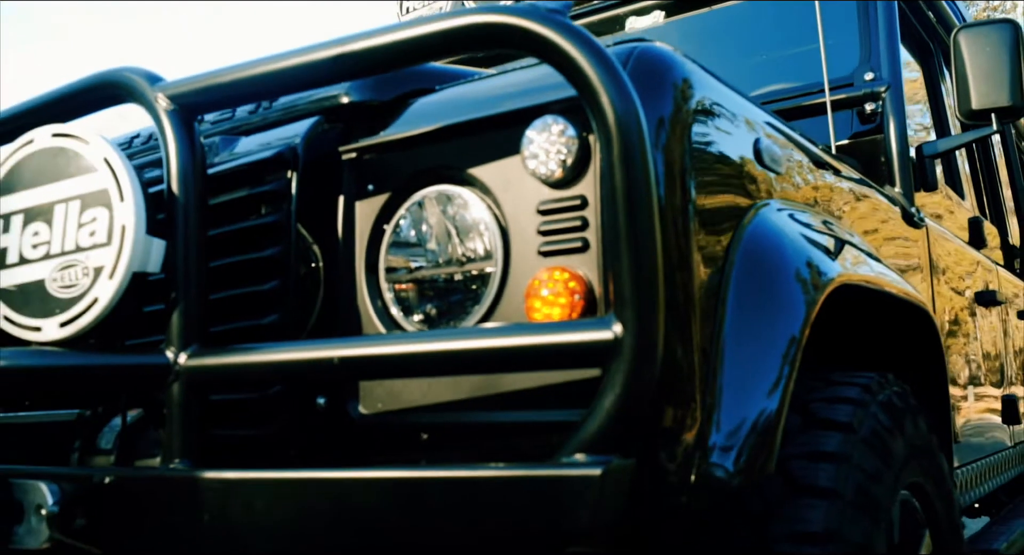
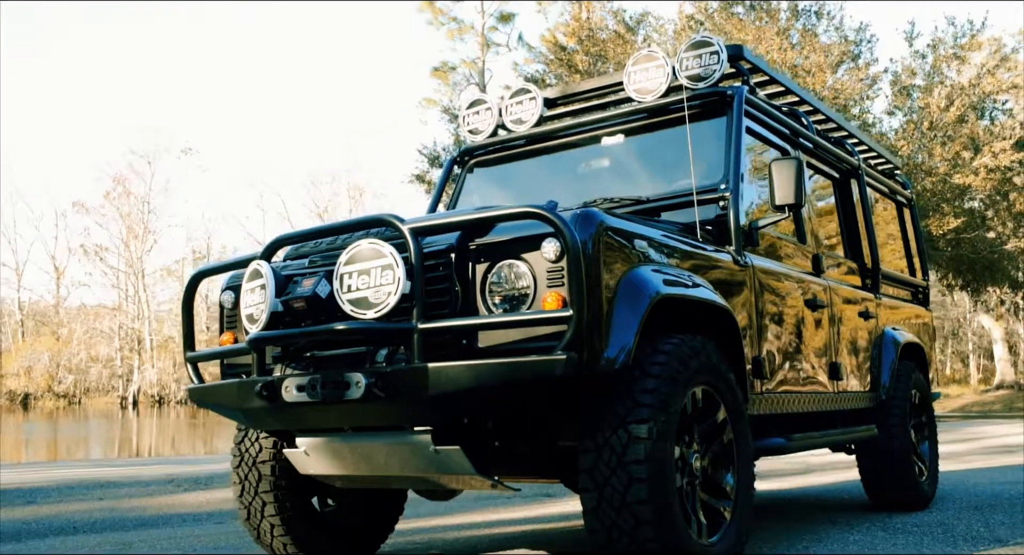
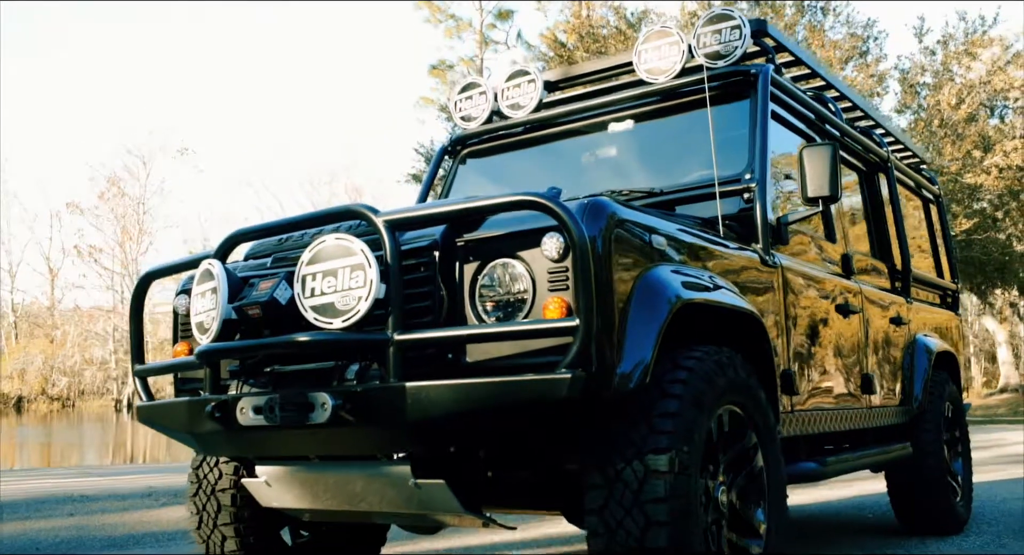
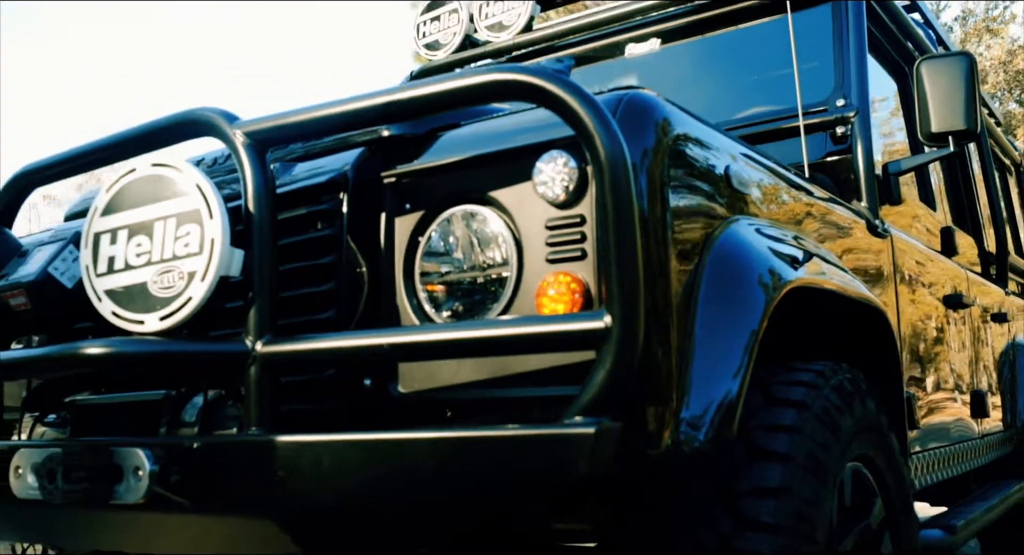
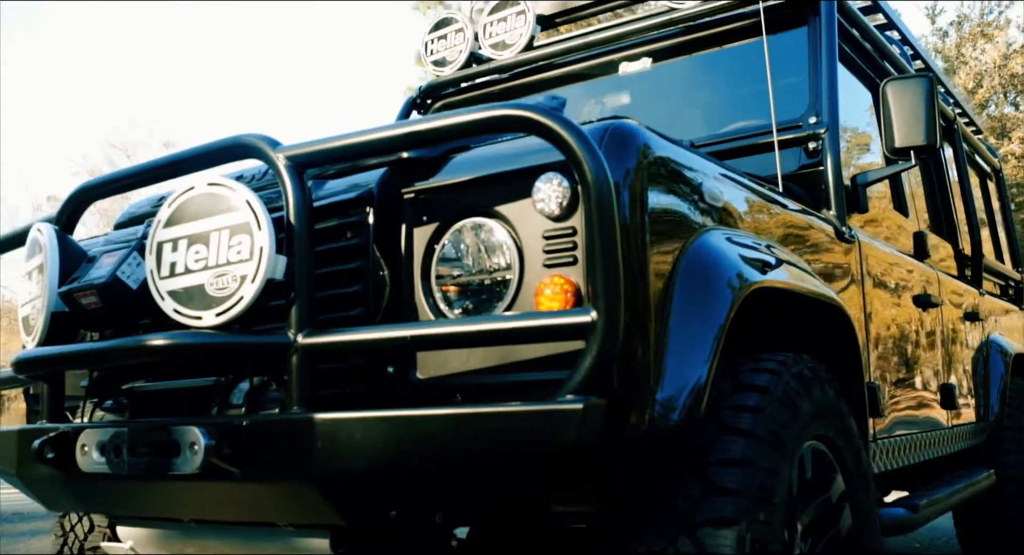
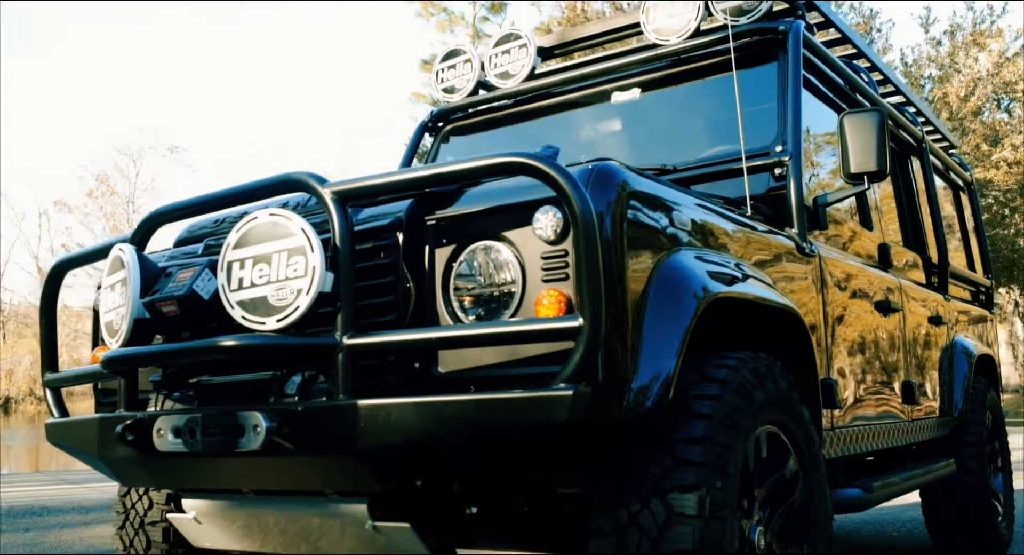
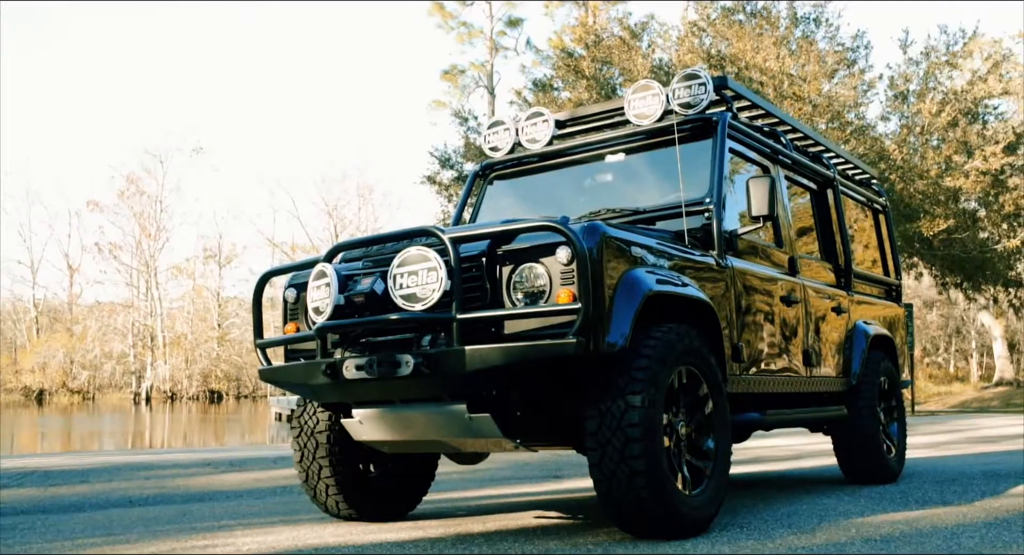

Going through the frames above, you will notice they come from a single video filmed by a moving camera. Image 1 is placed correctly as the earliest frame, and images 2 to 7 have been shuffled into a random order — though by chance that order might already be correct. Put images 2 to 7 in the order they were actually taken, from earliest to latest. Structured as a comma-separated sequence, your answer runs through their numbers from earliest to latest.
4, 5, 6, 3, 2, 7
